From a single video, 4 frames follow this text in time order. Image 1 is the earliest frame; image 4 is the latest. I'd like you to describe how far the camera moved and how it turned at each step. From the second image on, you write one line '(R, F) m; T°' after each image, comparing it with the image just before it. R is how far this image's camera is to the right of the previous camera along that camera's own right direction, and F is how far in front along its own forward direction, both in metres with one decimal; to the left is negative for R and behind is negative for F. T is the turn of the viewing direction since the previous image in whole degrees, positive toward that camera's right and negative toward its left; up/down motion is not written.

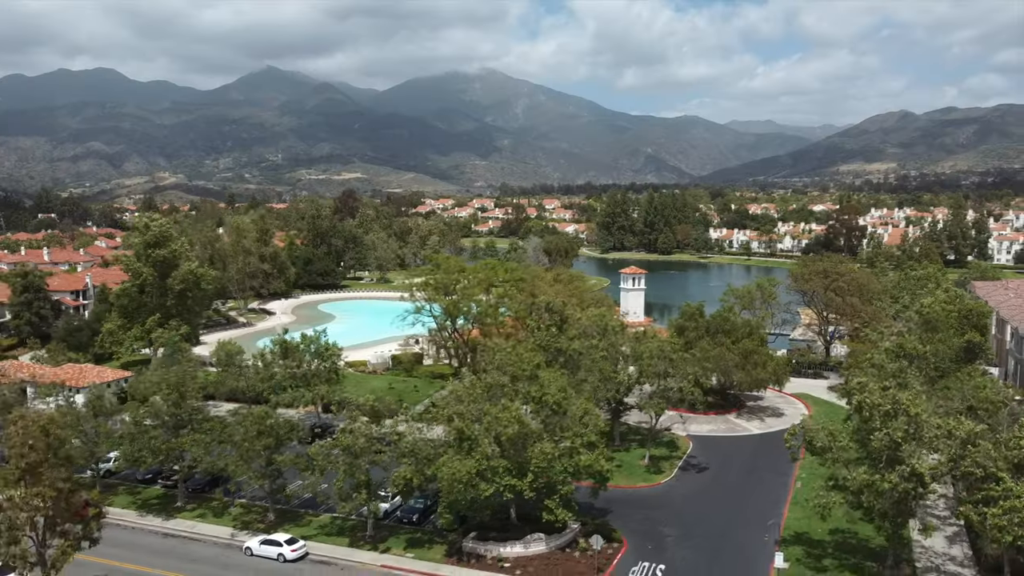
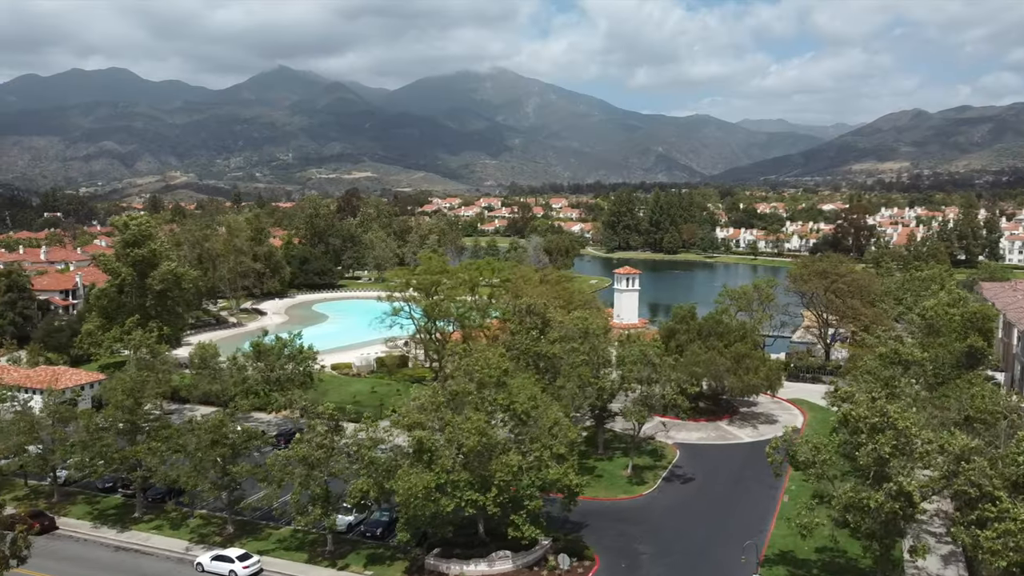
(+1.2, +1.4) m; -1°
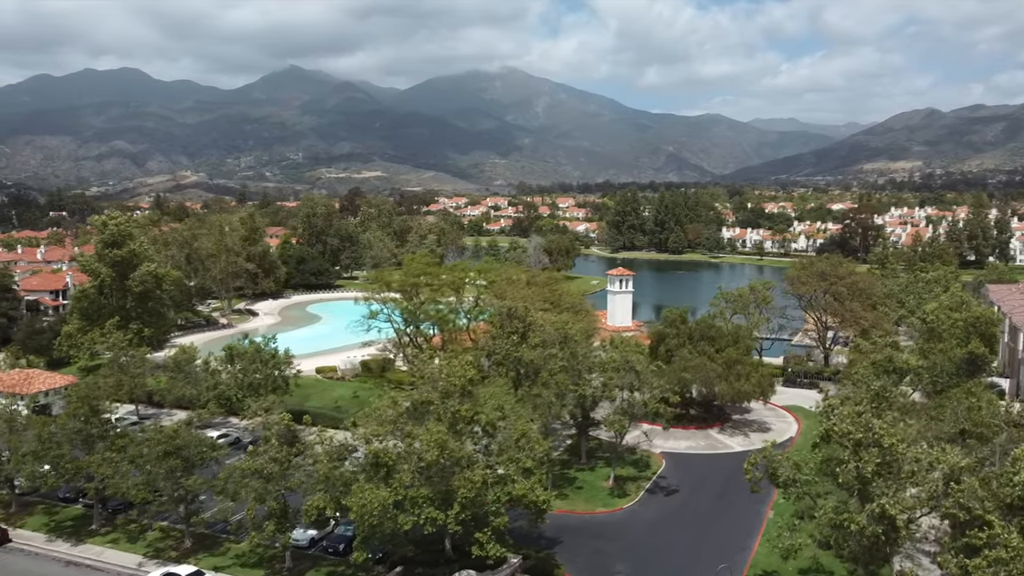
(+1.1, +1.2) m; -1°
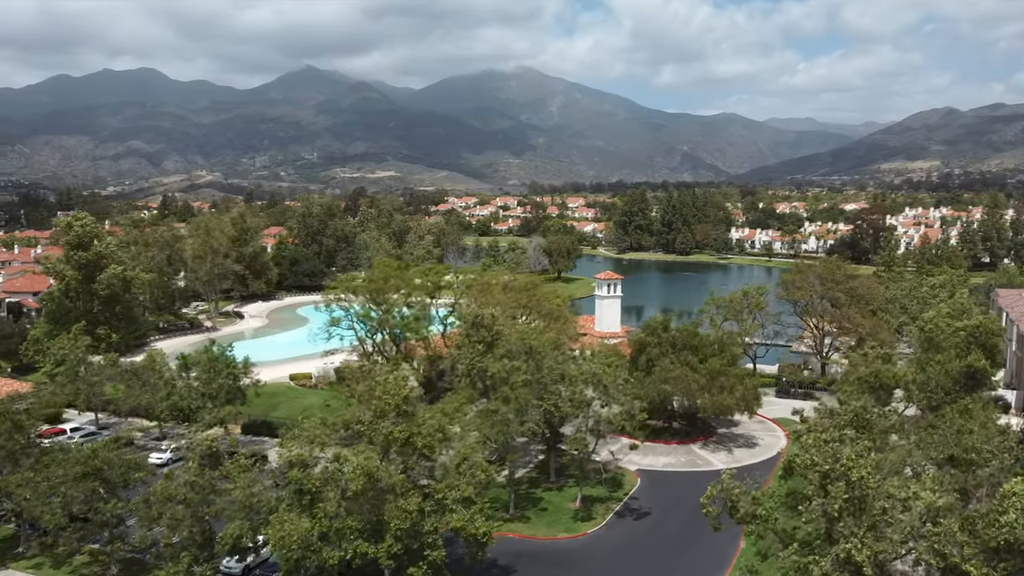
(+1.7, +1.9) m; -1°
